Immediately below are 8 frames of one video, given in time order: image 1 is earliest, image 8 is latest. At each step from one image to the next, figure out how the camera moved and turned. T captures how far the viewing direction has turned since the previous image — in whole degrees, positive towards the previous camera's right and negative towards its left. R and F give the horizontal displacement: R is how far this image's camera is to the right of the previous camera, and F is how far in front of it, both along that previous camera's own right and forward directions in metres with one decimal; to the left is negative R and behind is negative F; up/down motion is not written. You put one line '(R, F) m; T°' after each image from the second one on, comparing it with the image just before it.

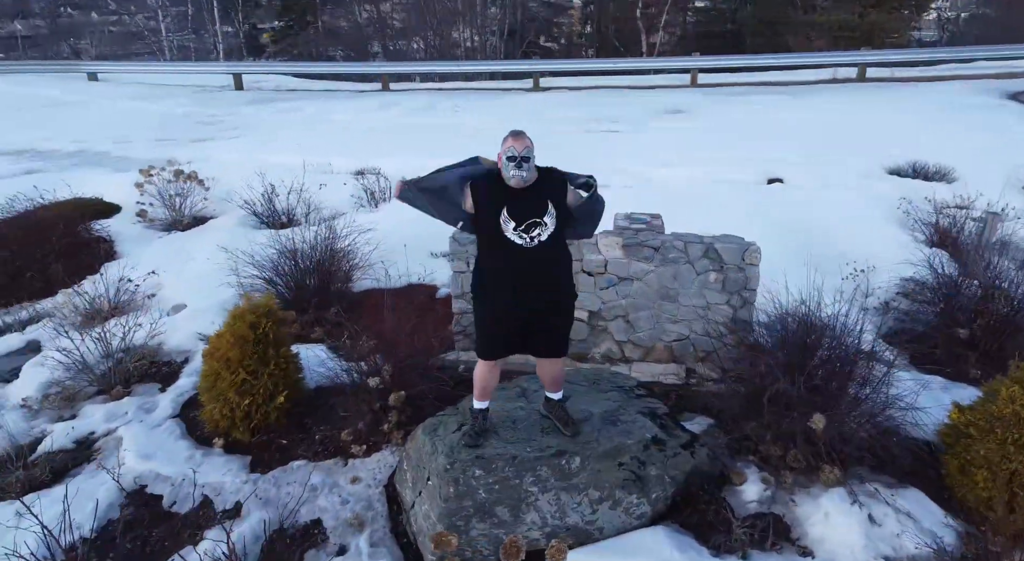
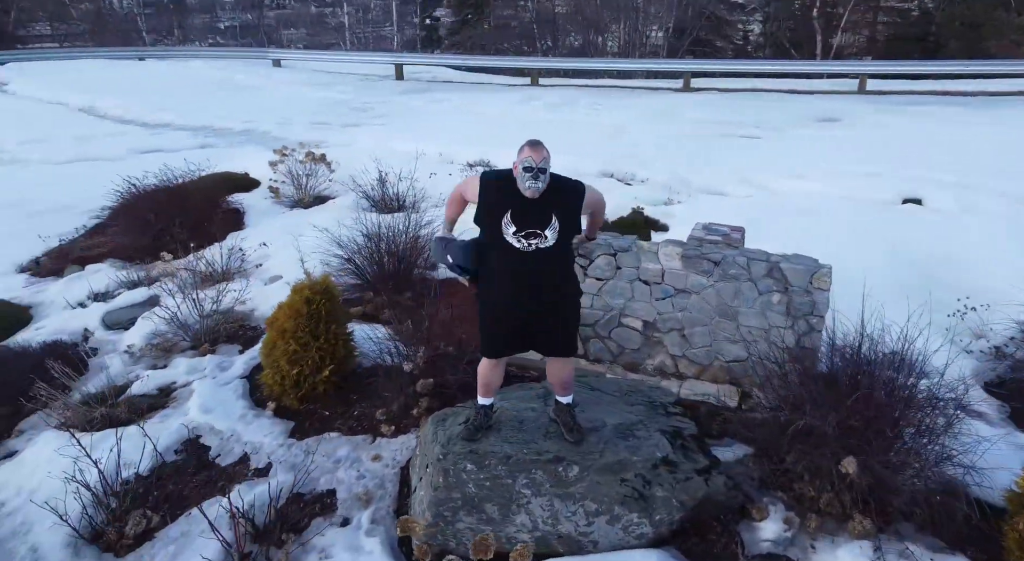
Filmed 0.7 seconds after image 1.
(+0.4, +0.1) m; -10°
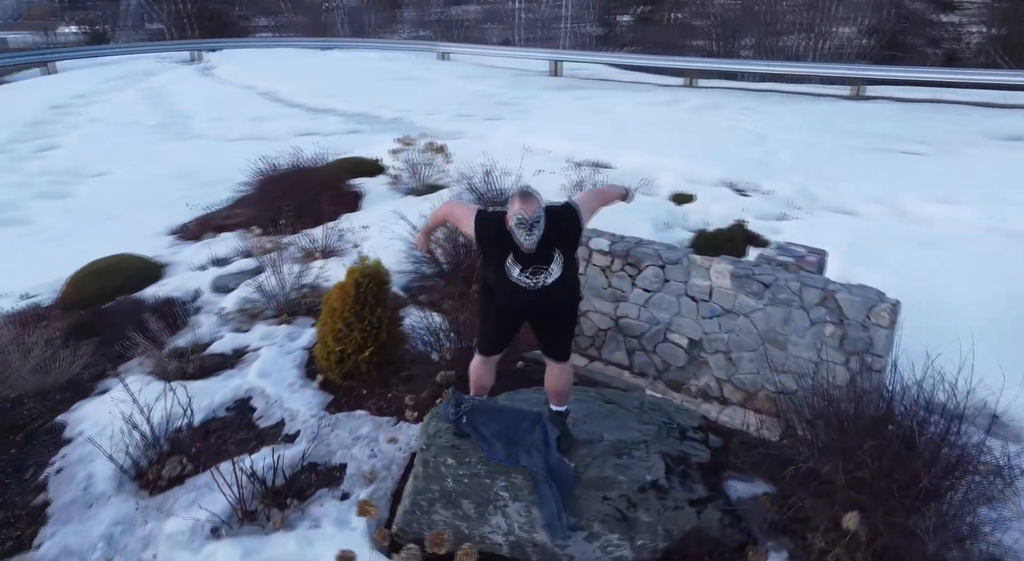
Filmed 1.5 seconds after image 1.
(+0.5, +0.1) m; -10°
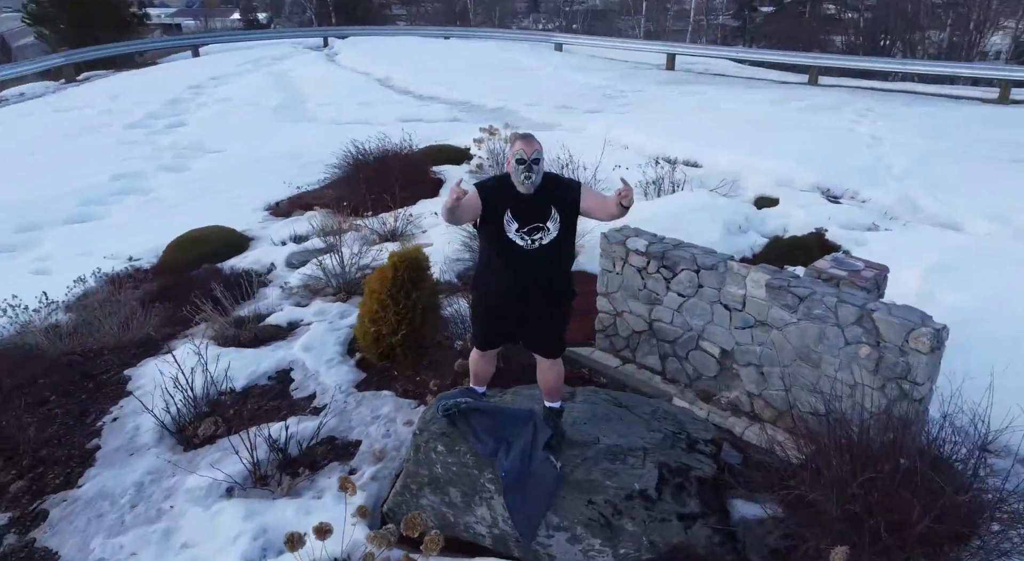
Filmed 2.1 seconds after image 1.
(+0.3, 0.0) m; -7°
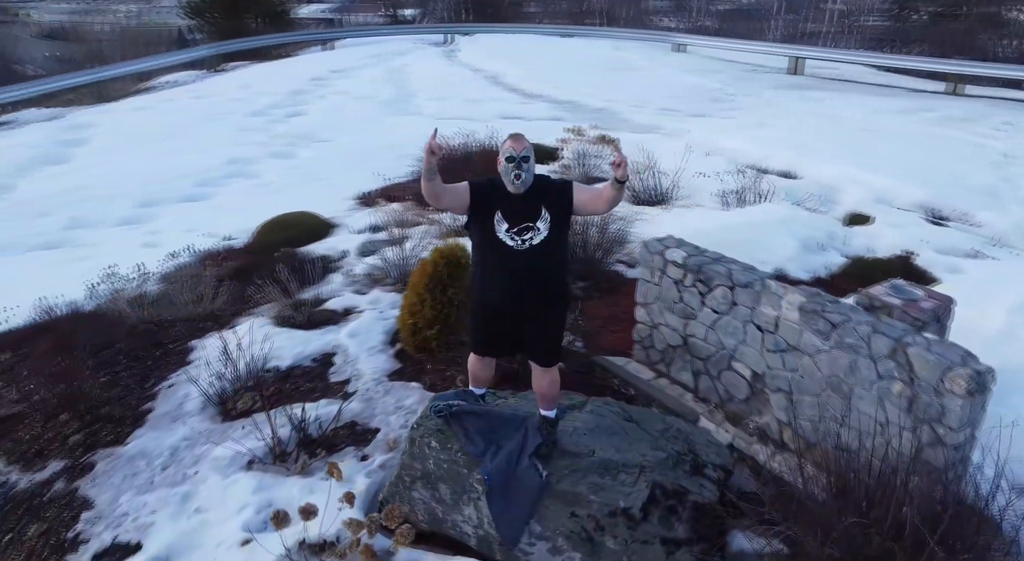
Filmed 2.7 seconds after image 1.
(+0.3, 0.0) m; -7°
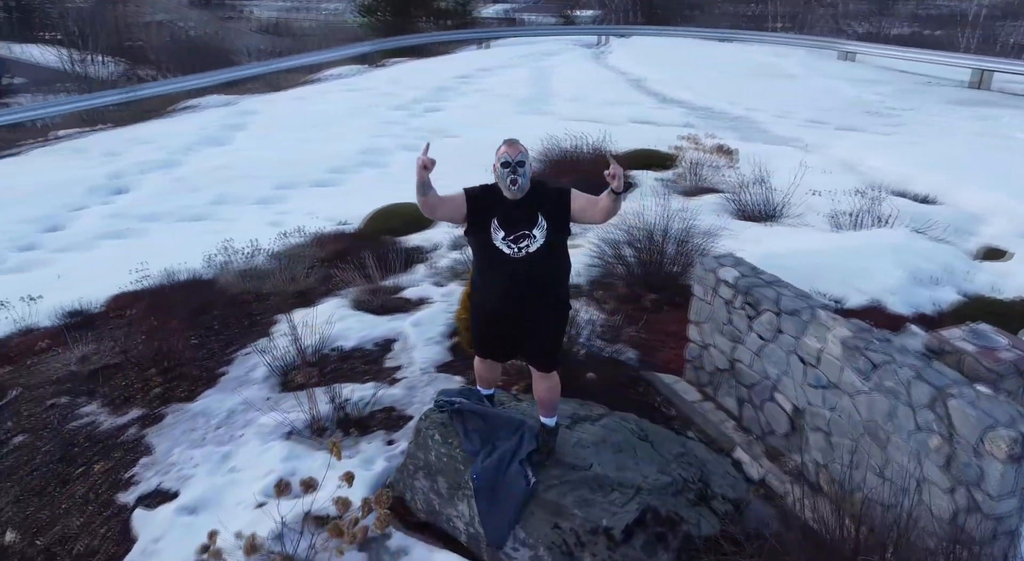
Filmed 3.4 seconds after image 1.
(+0.4, 0.0) m; -10°
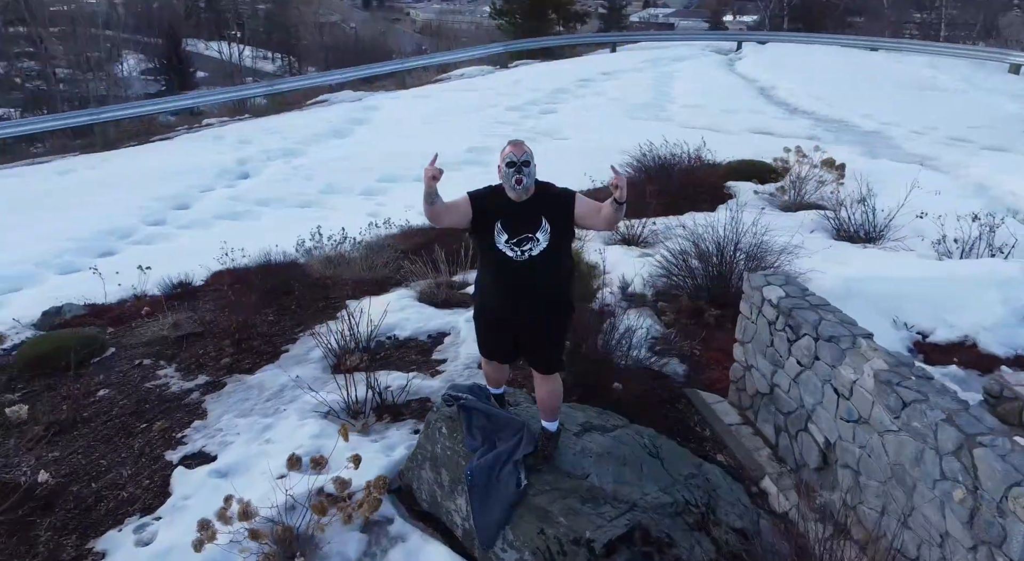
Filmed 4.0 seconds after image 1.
(+0.4, 0.0) m; -9°
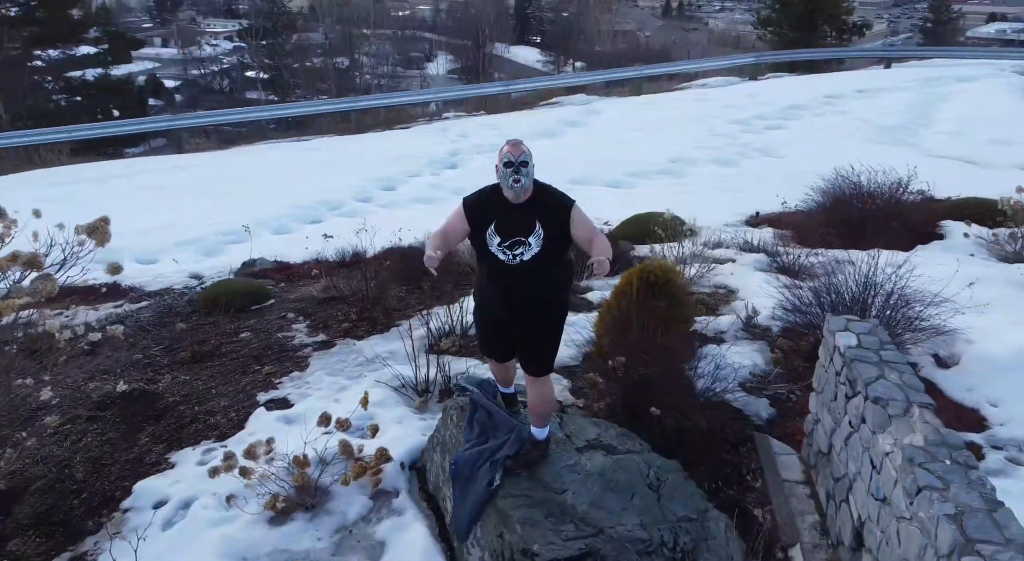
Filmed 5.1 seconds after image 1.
(+0.8, +0.1) m; -17°
